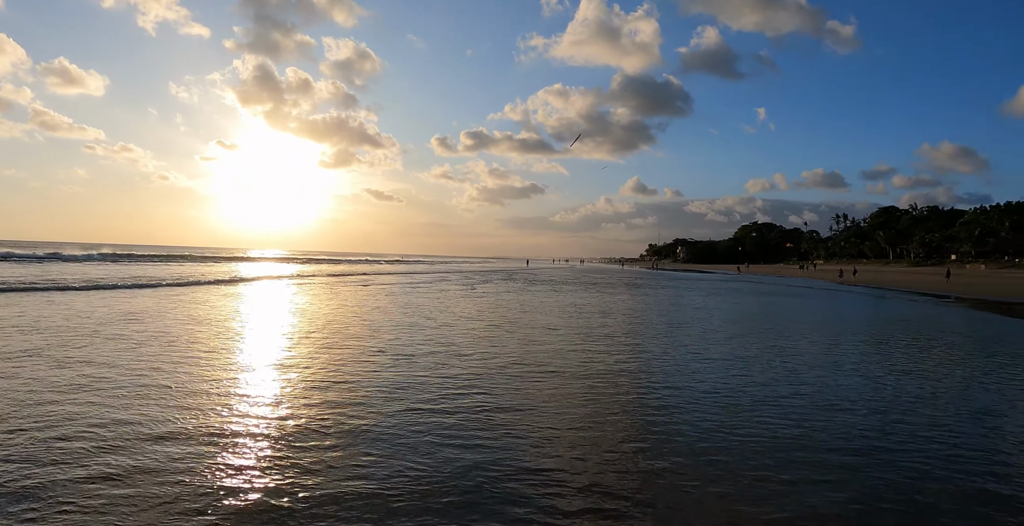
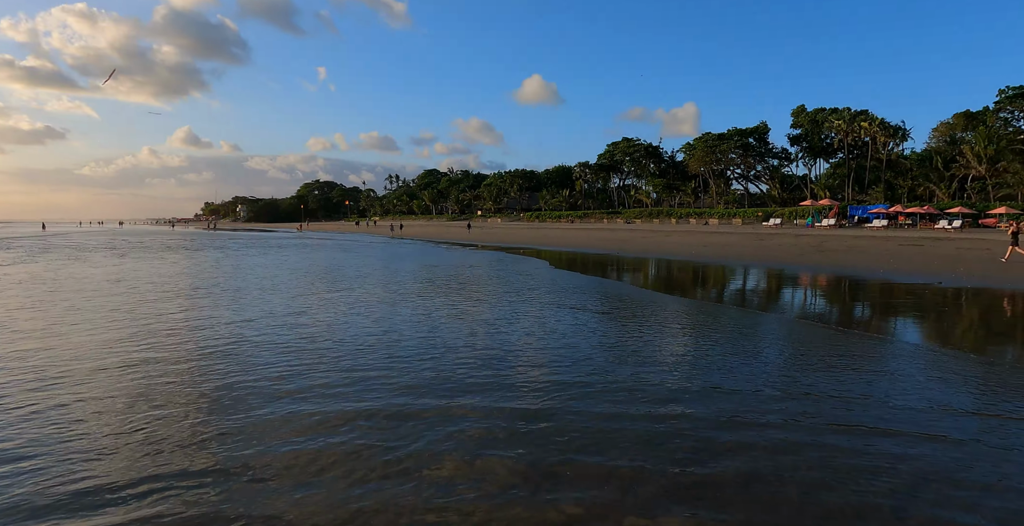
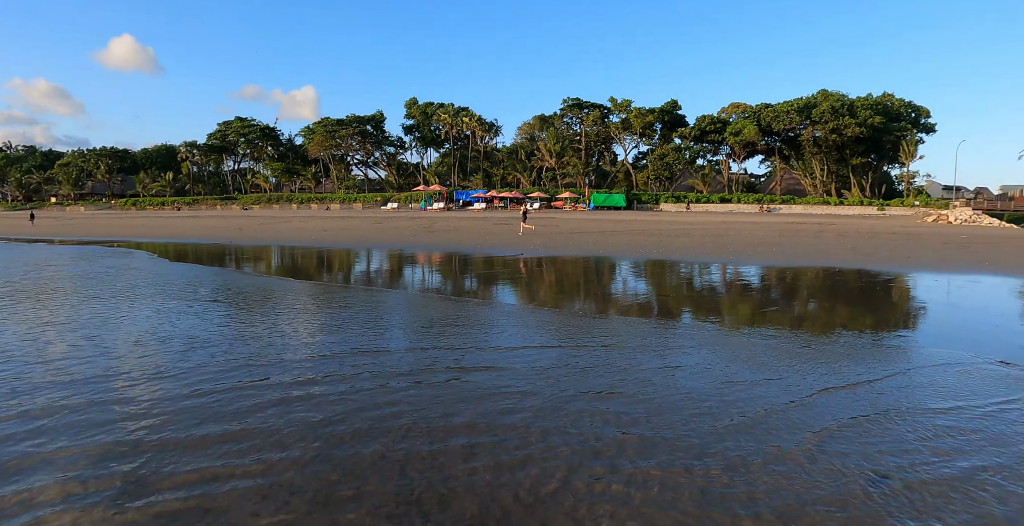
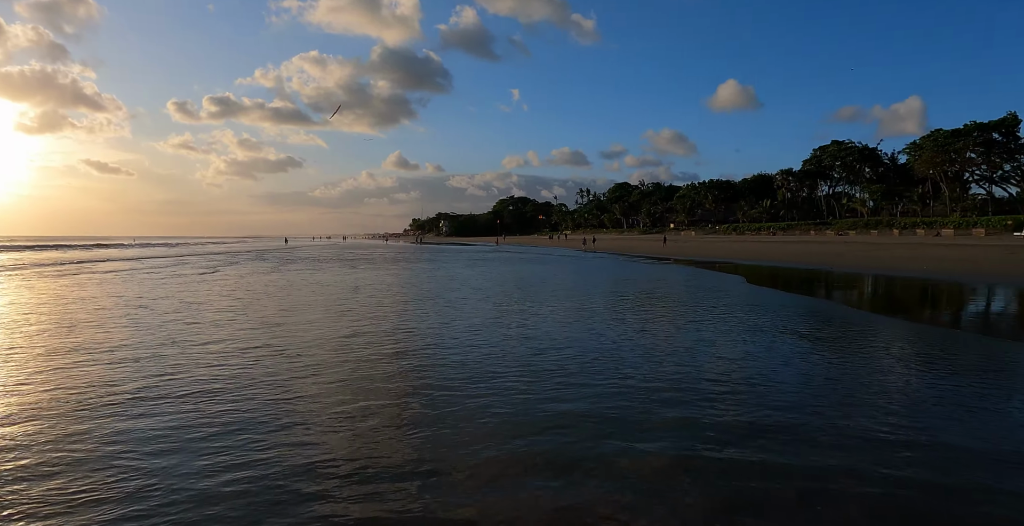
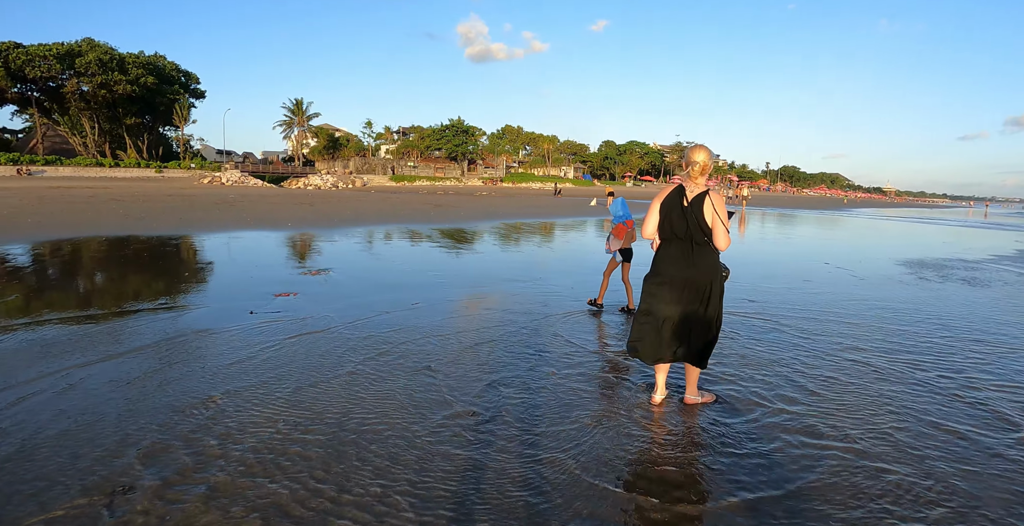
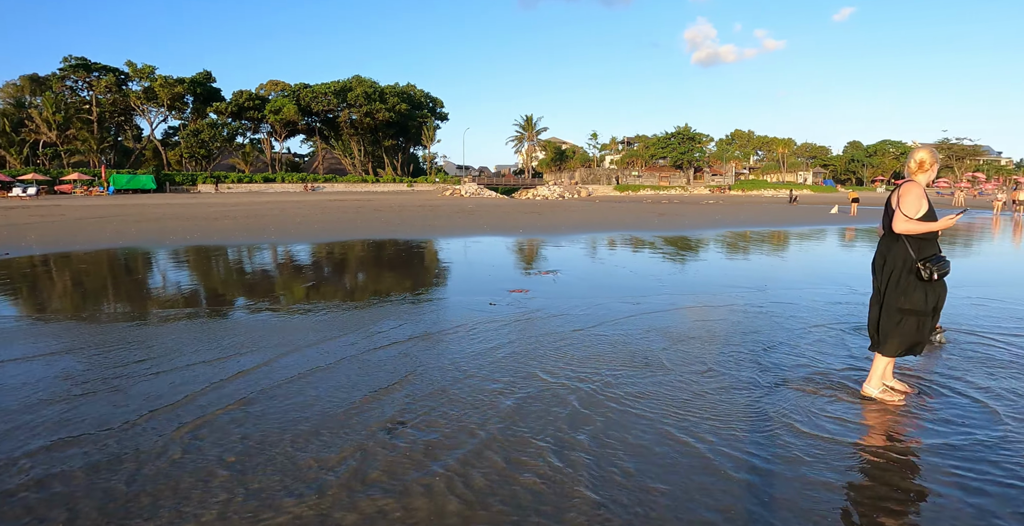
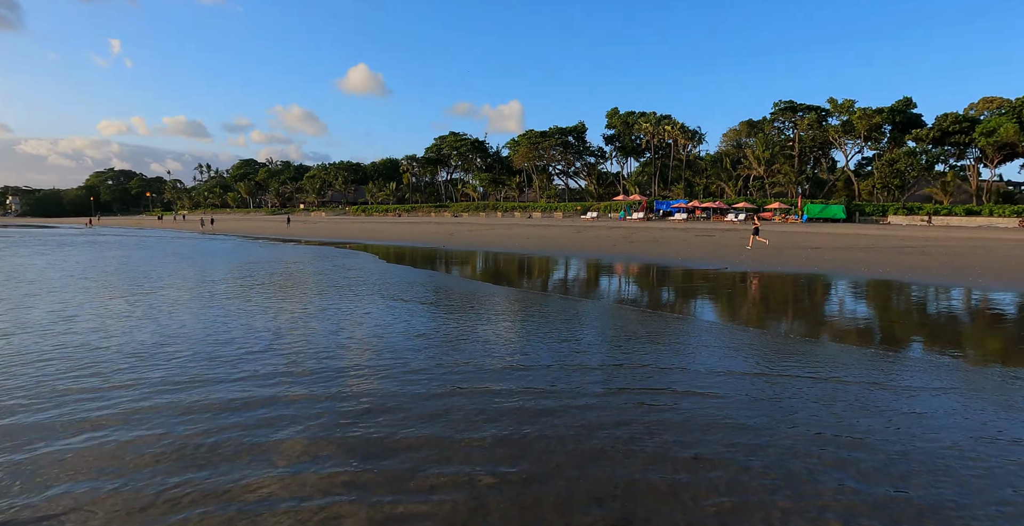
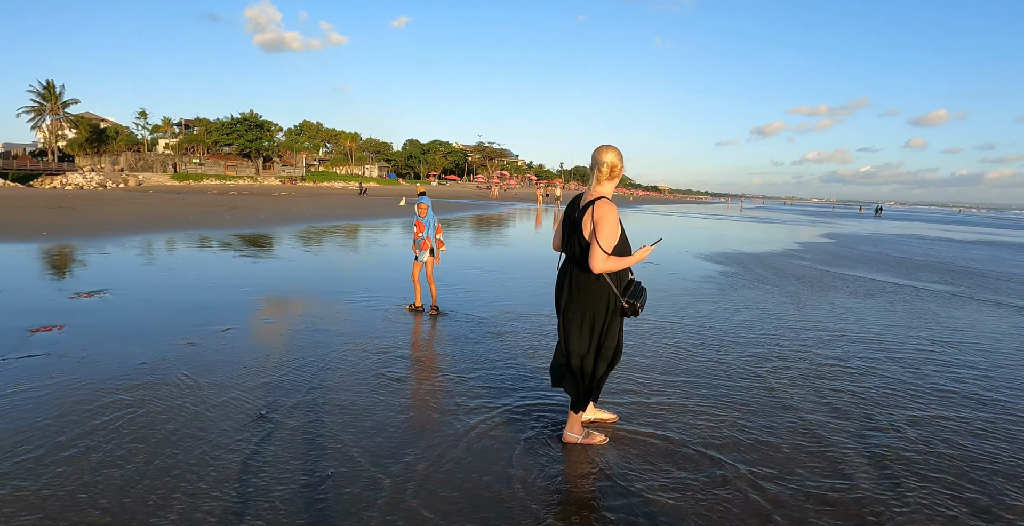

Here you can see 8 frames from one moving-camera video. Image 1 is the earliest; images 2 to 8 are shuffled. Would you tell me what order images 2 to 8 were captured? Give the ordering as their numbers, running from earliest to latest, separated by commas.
4, 2, 7, 3, 6, 5, 8
